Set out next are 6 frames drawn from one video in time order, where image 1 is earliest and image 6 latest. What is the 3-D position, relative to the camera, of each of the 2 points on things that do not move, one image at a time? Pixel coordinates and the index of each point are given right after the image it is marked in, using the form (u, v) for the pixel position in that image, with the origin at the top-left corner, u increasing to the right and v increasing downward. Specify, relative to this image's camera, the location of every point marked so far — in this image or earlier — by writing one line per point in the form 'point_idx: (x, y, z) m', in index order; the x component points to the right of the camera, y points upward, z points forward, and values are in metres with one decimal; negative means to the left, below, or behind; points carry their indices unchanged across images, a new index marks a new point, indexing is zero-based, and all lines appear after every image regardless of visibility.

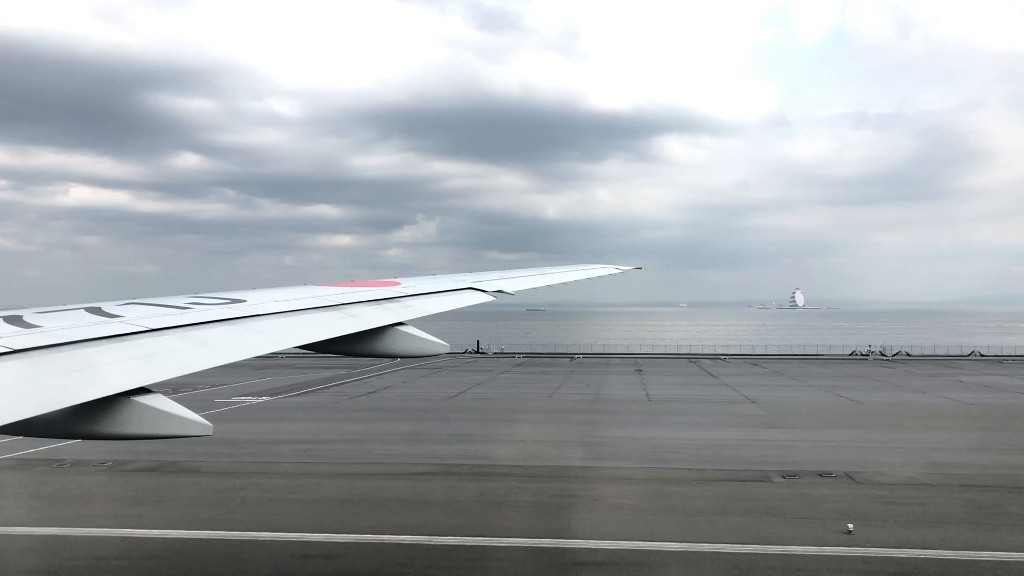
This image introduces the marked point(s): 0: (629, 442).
0: (+3.8, -4.4, +17.2) m
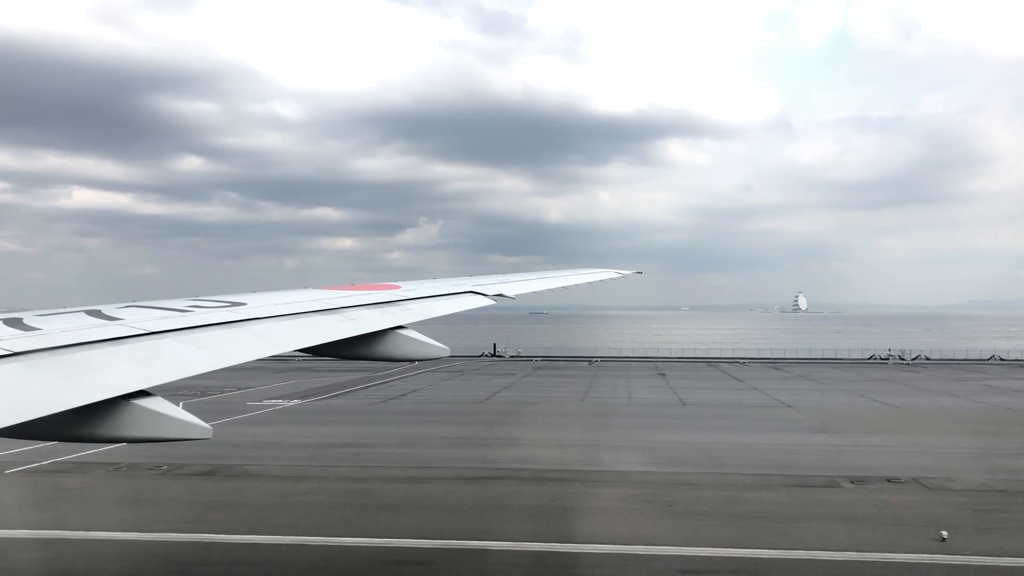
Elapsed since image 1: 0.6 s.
0: (+5.1, -4.5, +17.1) m
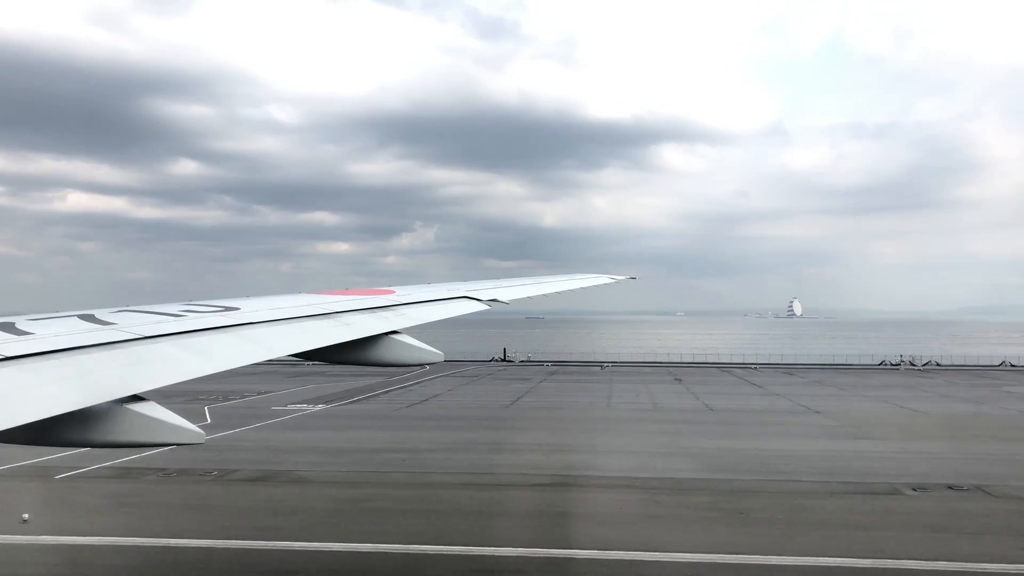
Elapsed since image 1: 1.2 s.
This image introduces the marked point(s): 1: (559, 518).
0: (+6.3, -4.7, +17.0) m
1: (+1.1, -4.9, +12.8) m
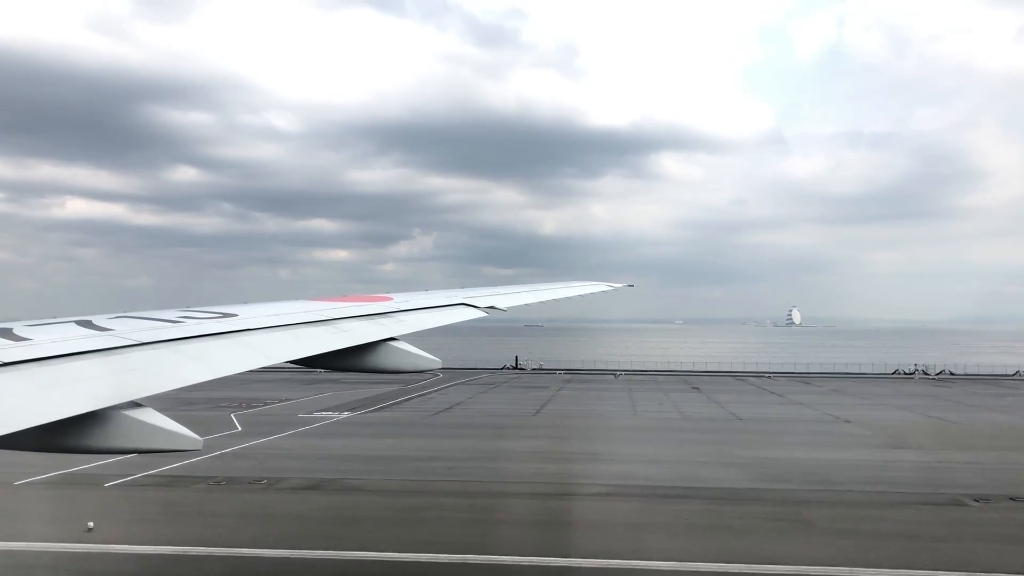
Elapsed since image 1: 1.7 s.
0: (+7.5, -4.9, +16.9) m
1: (+2.3, -5.1, +12.7) m
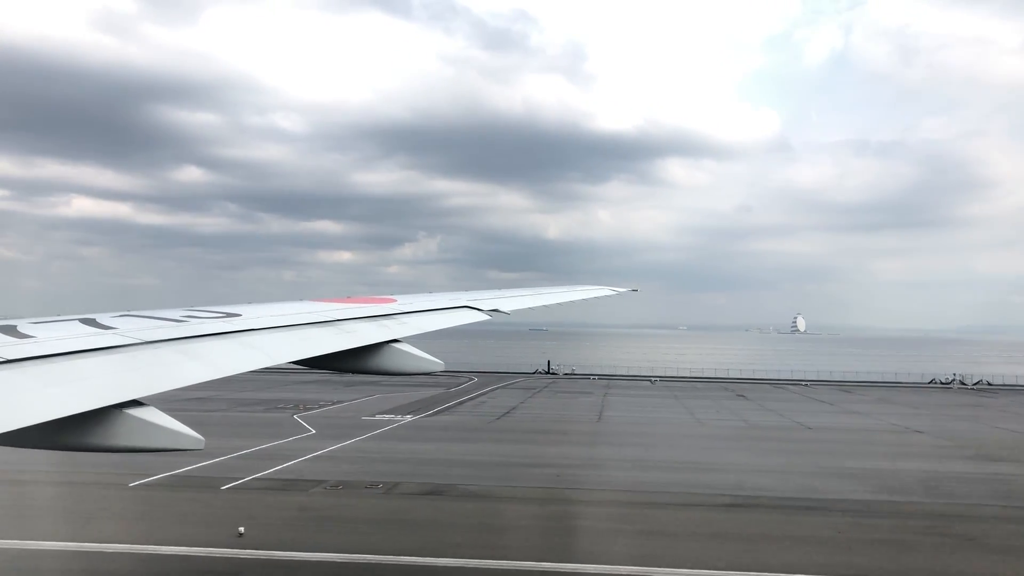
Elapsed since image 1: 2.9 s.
0: (+10.2, -5.2, +16.7) m
1: (+4.9, -5.2, +12.5) m
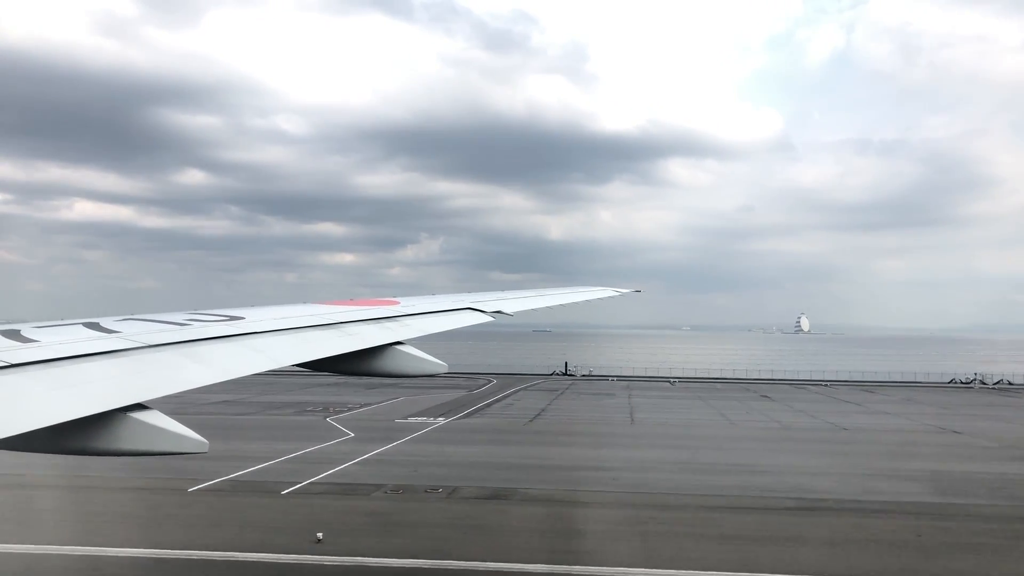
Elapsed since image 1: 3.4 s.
0: (+11.5, -5.2, +16.5) m
1: (+6.3, -5.3, +12.4) m
